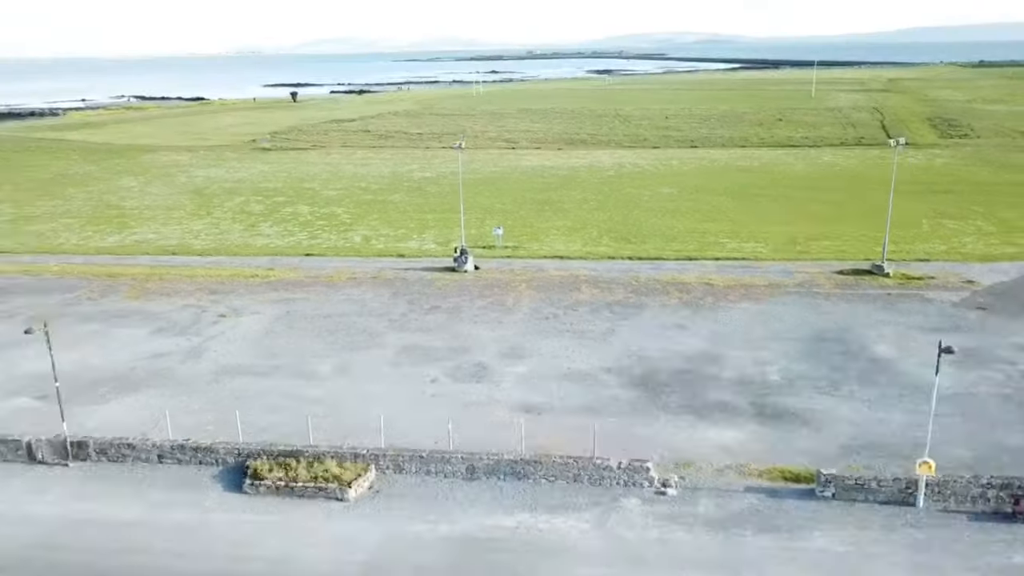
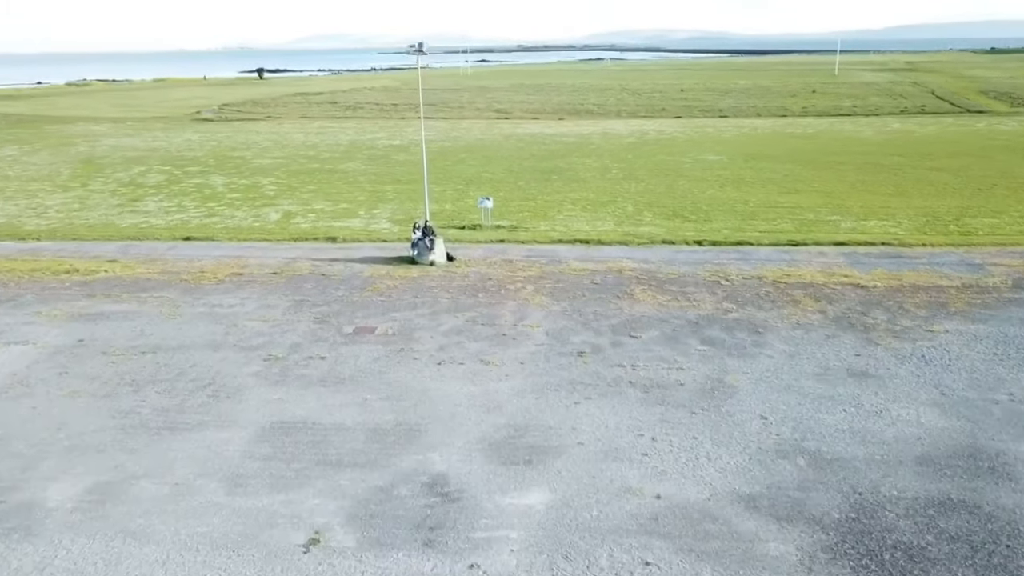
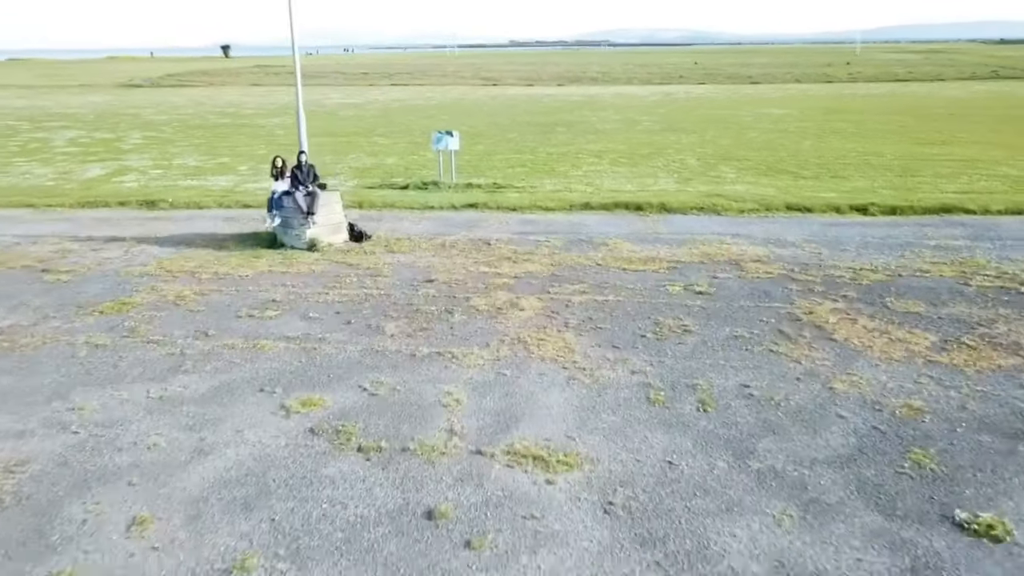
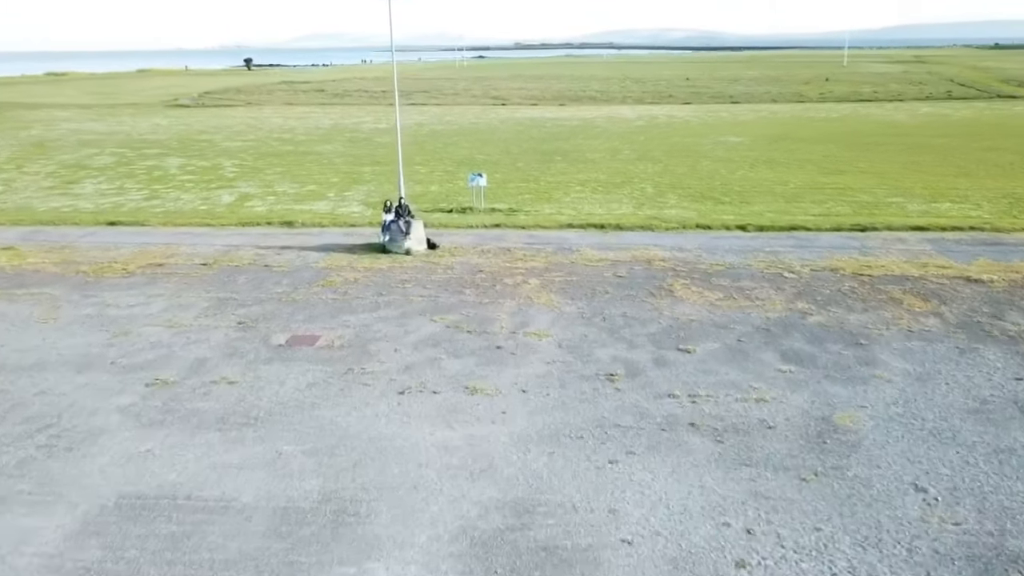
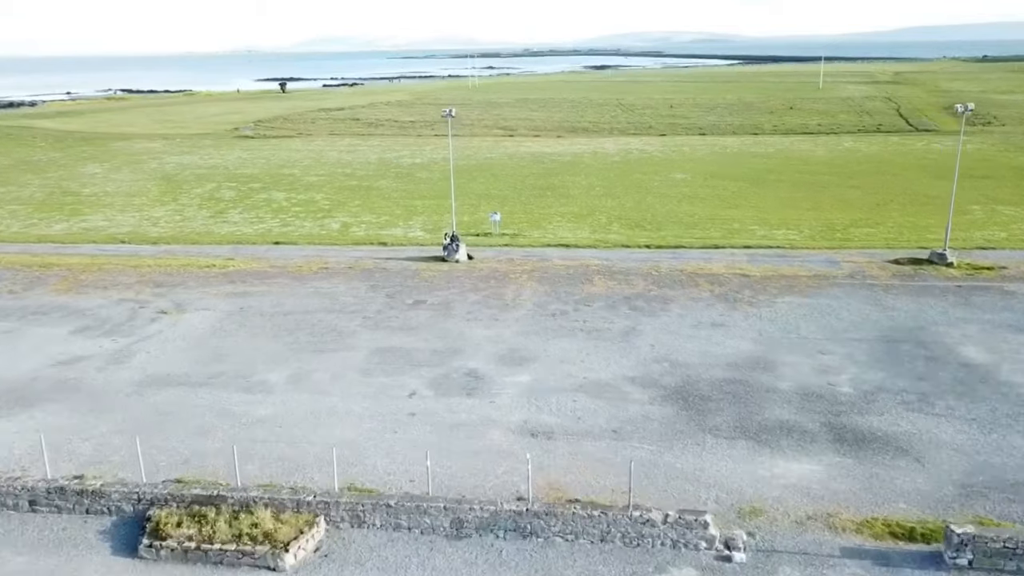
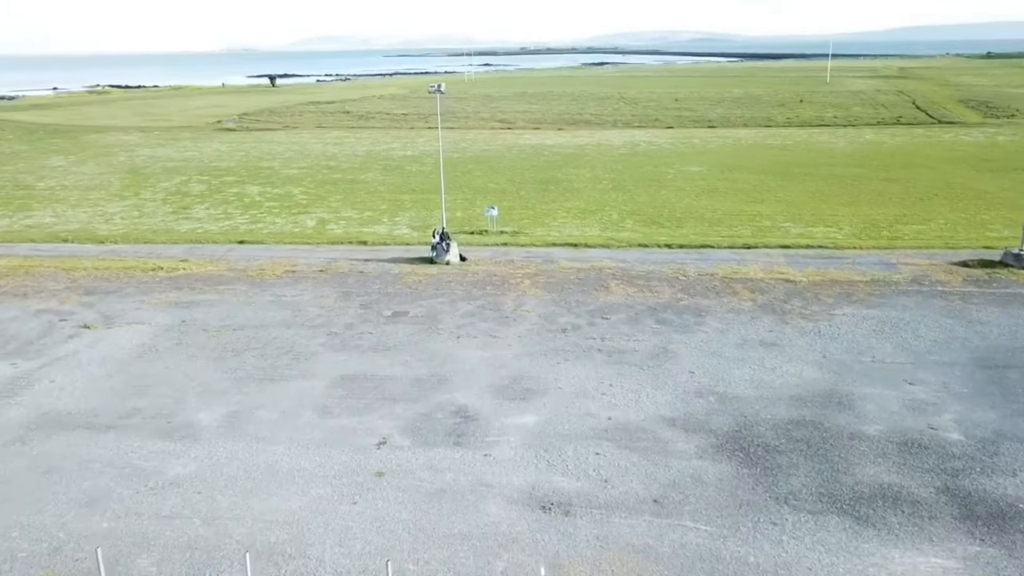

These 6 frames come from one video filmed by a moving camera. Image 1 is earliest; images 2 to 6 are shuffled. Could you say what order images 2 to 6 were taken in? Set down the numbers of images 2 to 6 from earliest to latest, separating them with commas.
5, 6, 2, 4, 3
